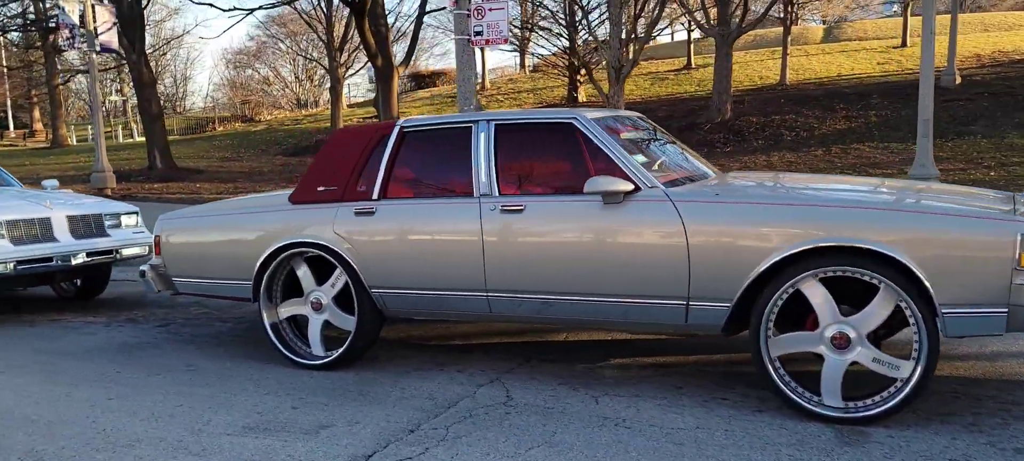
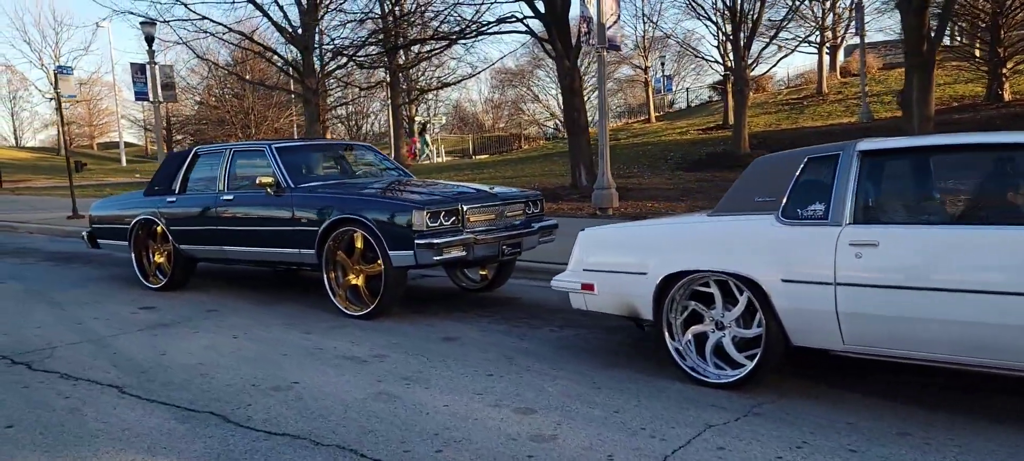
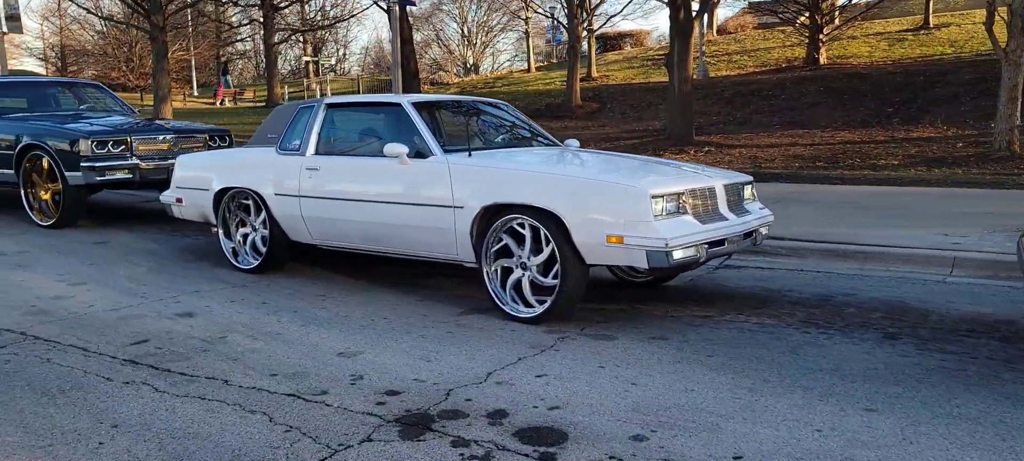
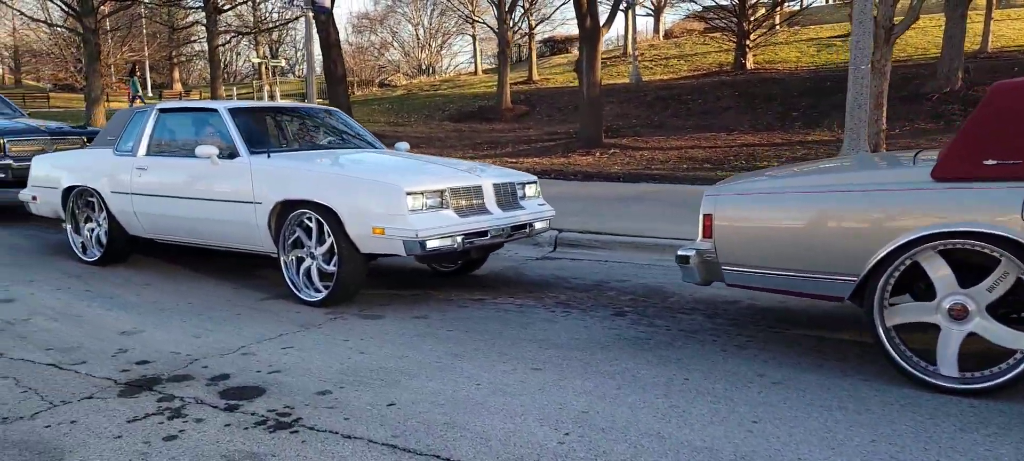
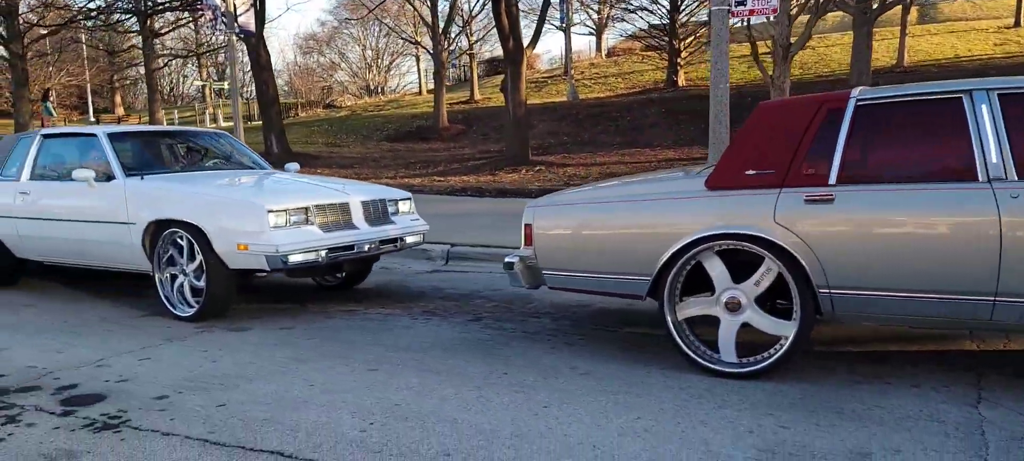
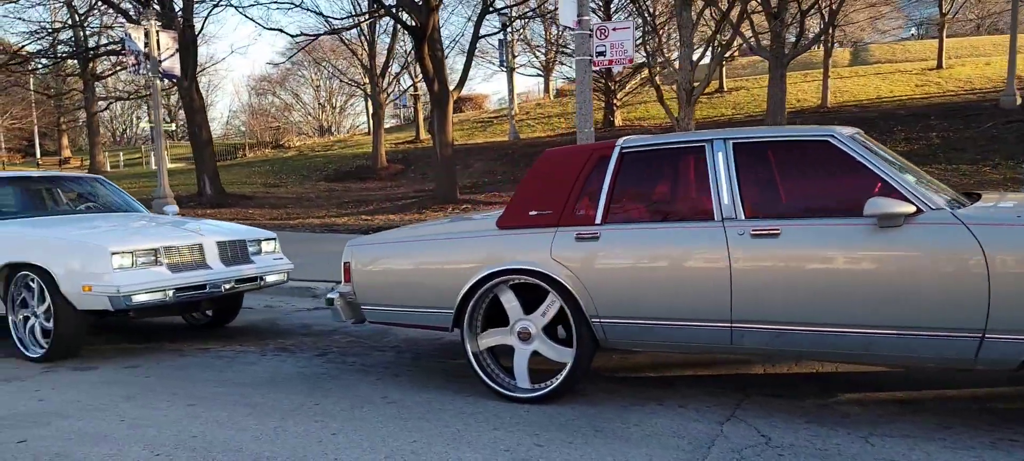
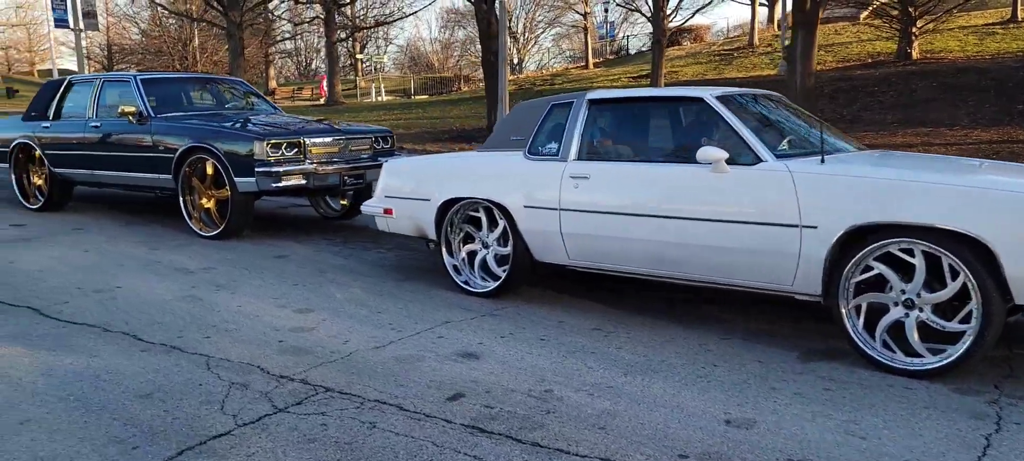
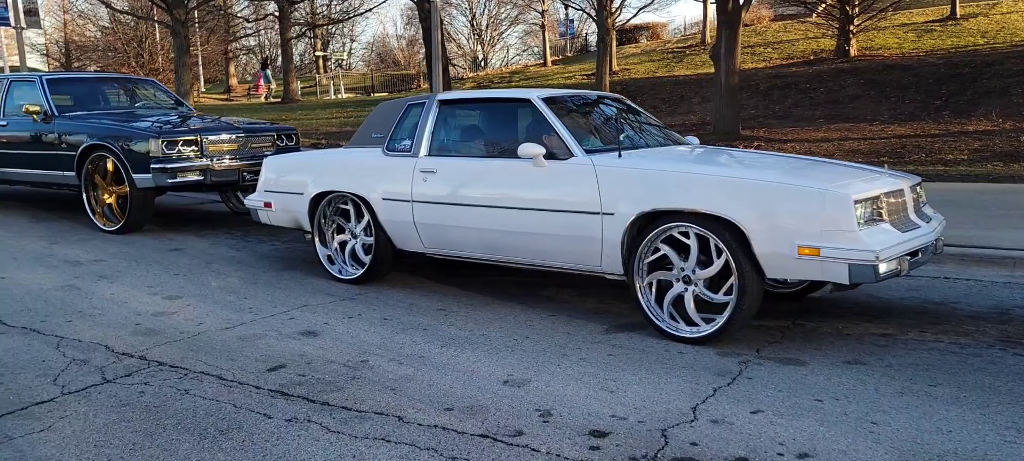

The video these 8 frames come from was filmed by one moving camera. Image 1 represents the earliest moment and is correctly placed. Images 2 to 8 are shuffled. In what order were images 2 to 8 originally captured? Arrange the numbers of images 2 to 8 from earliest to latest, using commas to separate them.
6, 5, 4, 3, 8, 7, 2
